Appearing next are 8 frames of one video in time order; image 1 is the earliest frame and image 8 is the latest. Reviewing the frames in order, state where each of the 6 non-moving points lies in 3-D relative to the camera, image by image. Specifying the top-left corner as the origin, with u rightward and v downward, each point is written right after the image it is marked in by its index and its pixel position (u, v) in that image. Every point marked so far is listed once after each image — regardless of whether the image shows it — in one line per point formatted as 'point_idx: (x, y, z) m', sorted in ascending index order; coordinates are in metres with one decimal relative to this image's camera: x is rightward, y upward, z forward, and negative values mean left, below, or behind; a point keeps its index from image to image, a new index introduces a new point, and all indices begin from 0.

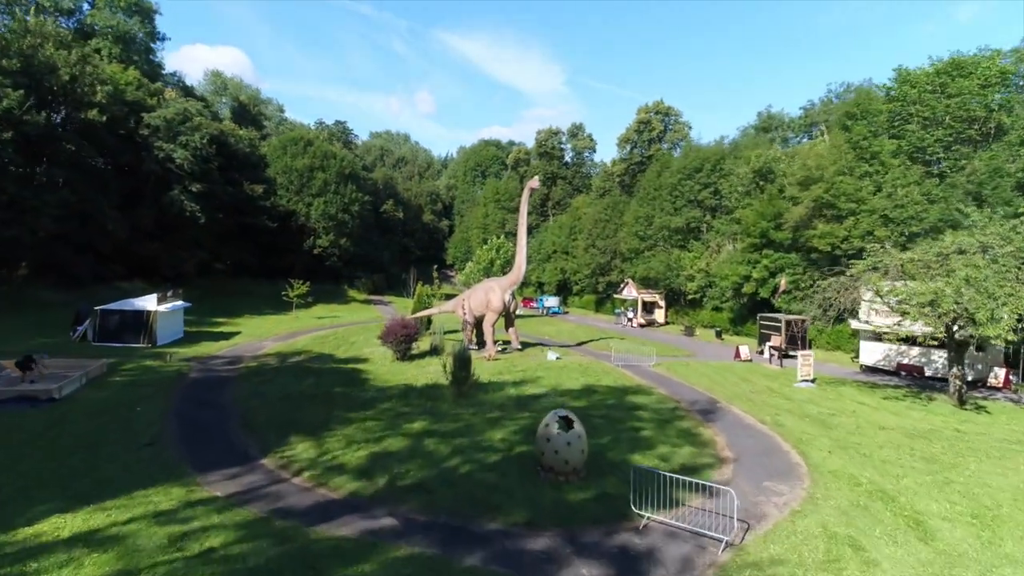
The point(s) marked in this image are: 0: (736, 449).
0: (+4.4, -3.2, +15.3) m
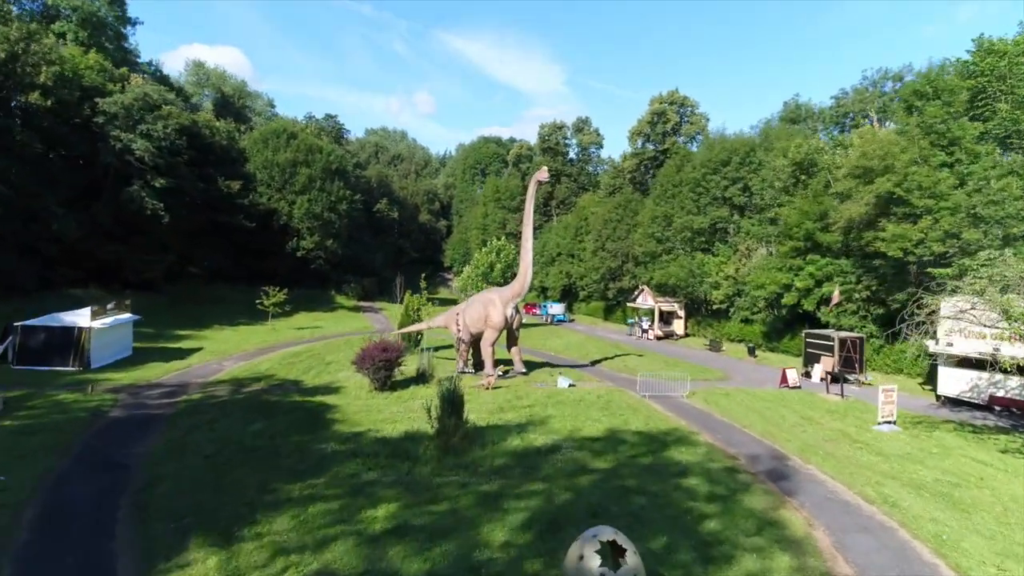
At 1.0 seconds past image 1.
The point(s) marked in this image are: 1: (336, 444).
0: (+4.5, -3.6, +10.3) m
1: (-3.6, -3.2, +16.0) m
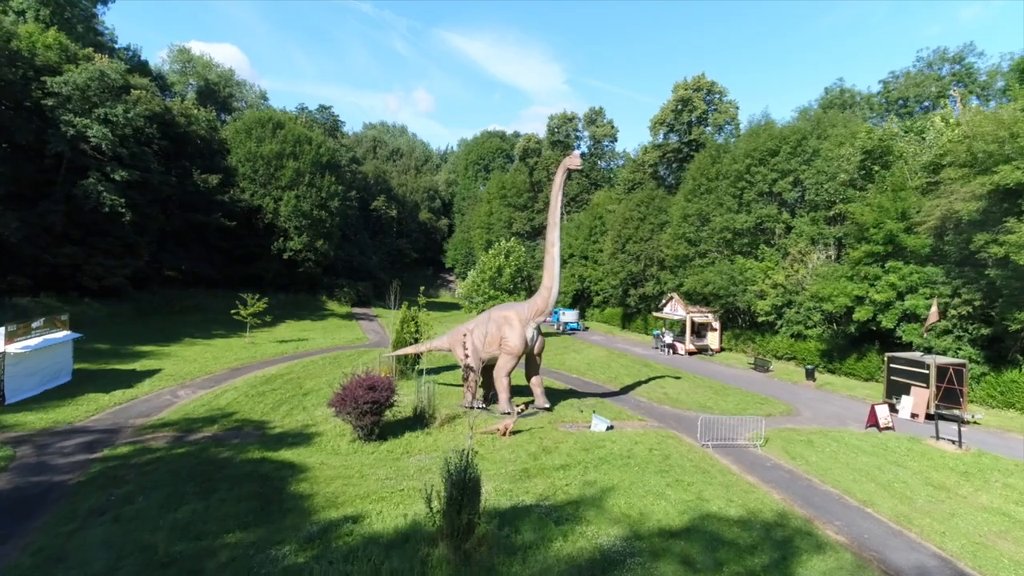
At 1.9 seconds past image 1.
0: (+5.0, -4.0, +5.1) m
1: (-3.0, -3.6, +10.8) m
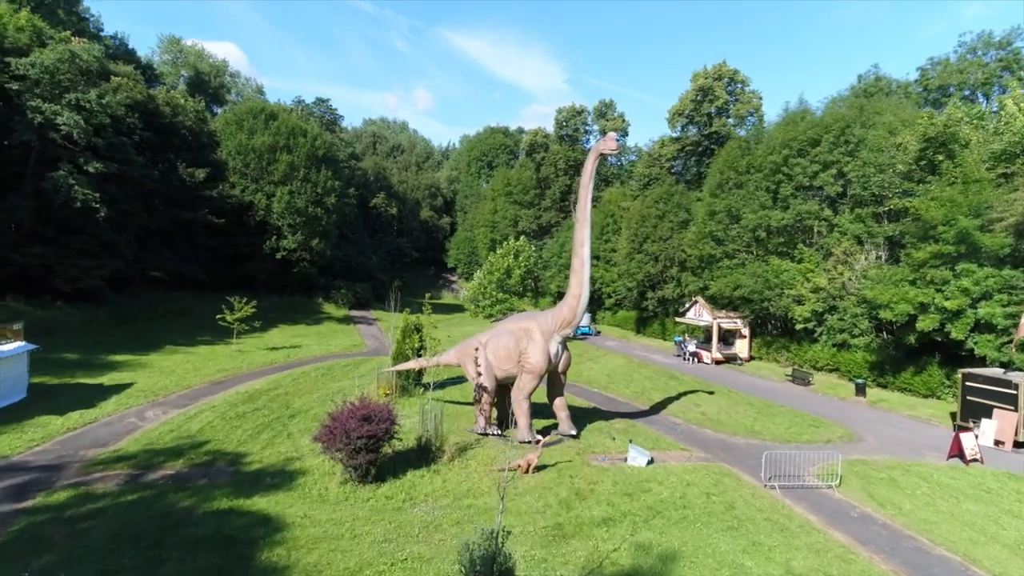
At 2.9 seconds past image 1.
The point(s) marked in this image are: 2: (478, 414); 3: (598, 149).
0: (+5.5, -4.2, +2.0) m
1: (-2.5, -3.7, +7.7) m
2: (-0.8, -3.0, +18.4) m
3: (+1.9, +3.0, +17.1) m
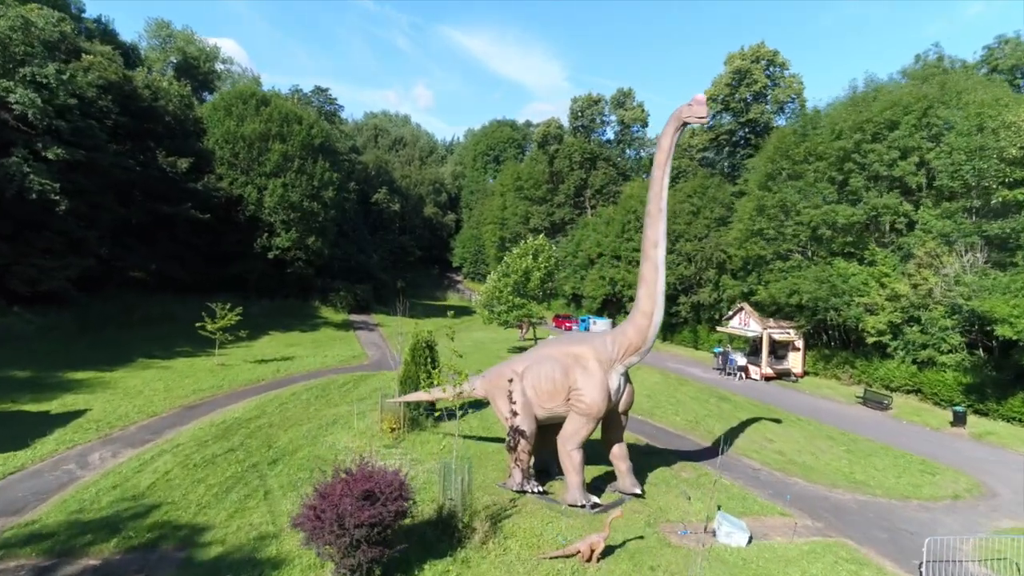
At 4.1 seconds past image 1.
0: (+6.3, -4.5, -2.3) m
1: (-1.7, -4.0, +3.4) m
2: (0.0, -3.2, +14.2) m
3: (+2.7, +2.8, +12.8) m
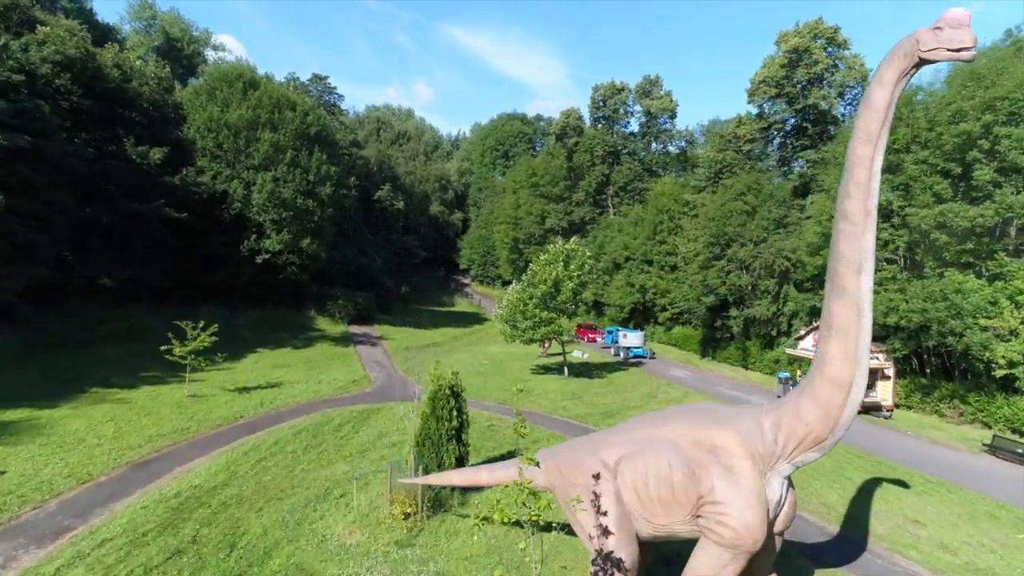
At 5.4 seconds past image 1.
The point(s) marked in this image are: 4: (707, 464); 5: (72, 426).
0: (+7.3, -5.0, -7.4) m
1: (-0.7, -4.5, -1.7) m
2: (+1.0, -3.7, +9.0) m
3: (+3.7, +2.2, +7.6) m
4: (+2.1, -1.9, +8.3) m
5: (-11.1, -3.5, +19.8) m
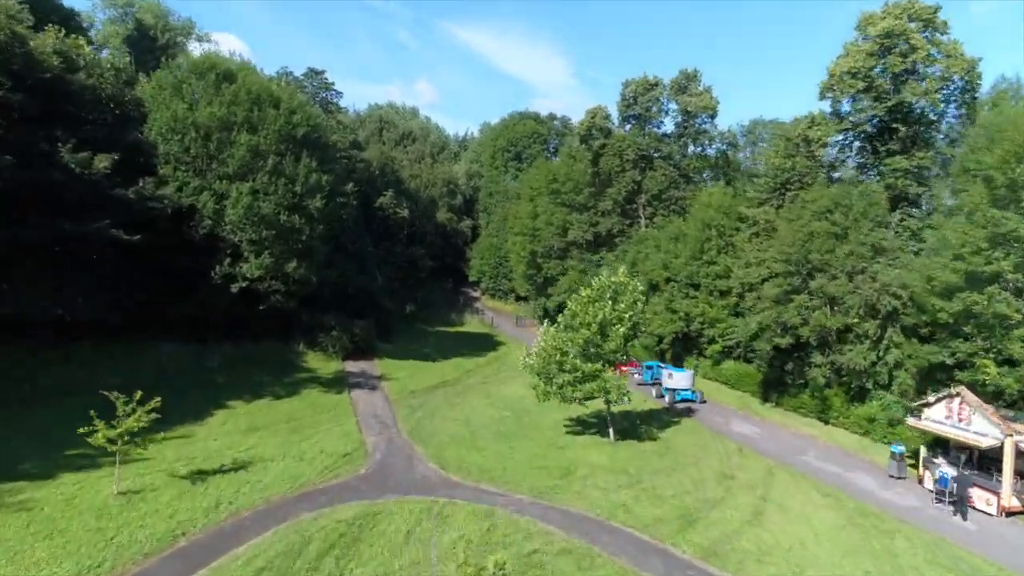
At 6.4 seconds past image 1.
0: (+8.1, -6.5, -13.8) m
1: (+0.1, -5.9, -8.1) m
2: (+2.0, -5.1, +2.6) m
3: (+4.7, +0.8, +1.2) m
4: (+3.0, -3.3, +1.9) m
5: (-10.1, -4.9, +13.5) m
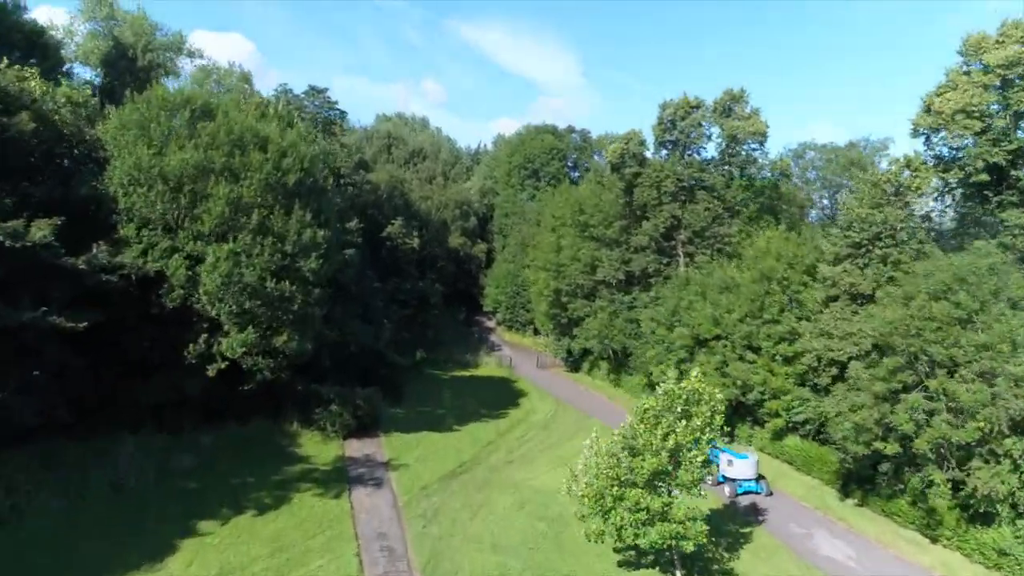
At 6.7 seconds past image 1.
0: (+8.8, -9.2, -19.3) m
1: (+0.8, -8.6, -13.5) m
2: (+2.8, -7.8, -2.7) m
3: (+5.5, -1.8, -4.2) m
4: (+3.8, -5.9, -3.5) m
5: (-9.2, -7.6, +8.2) m
